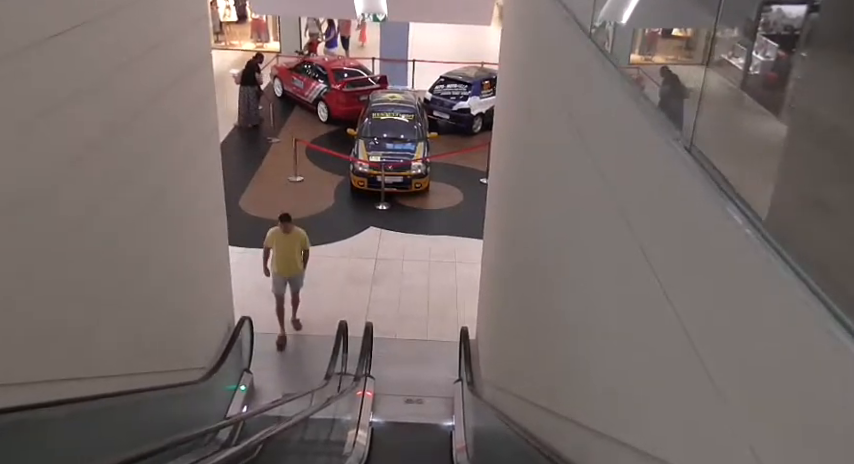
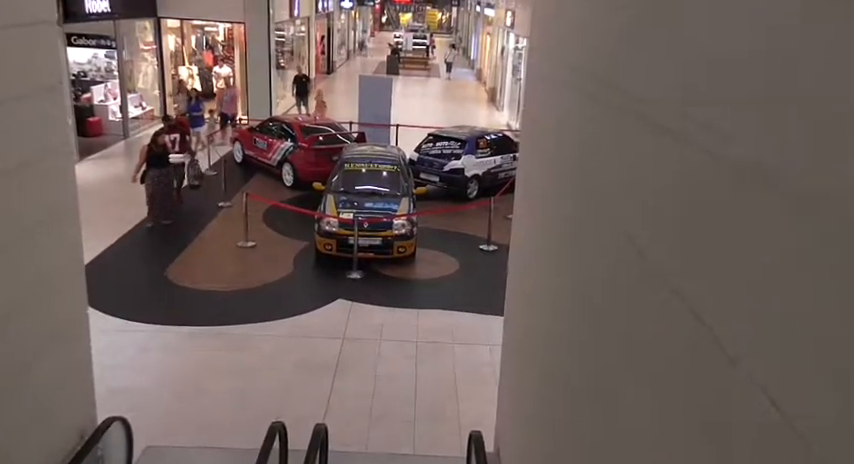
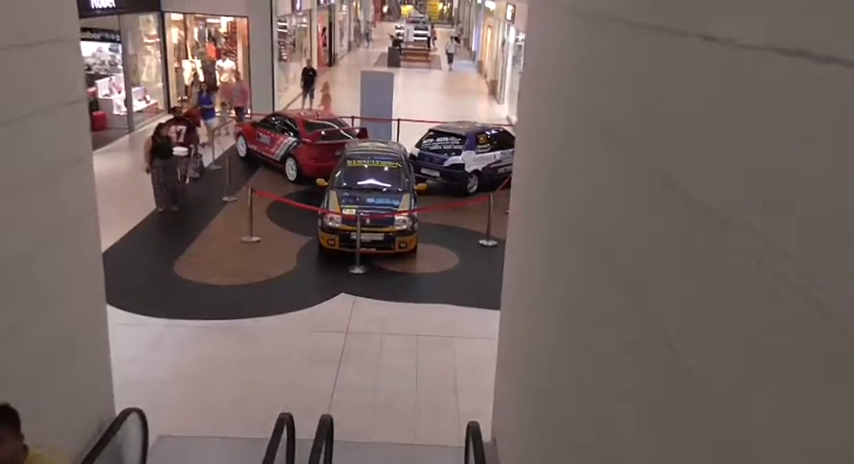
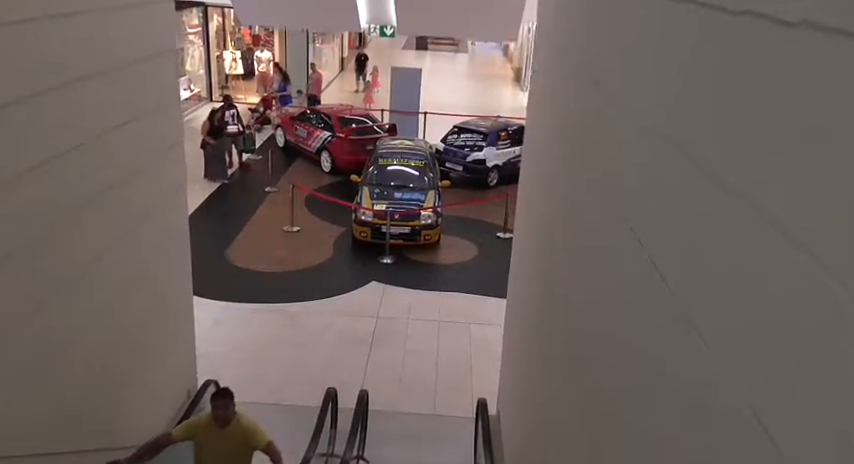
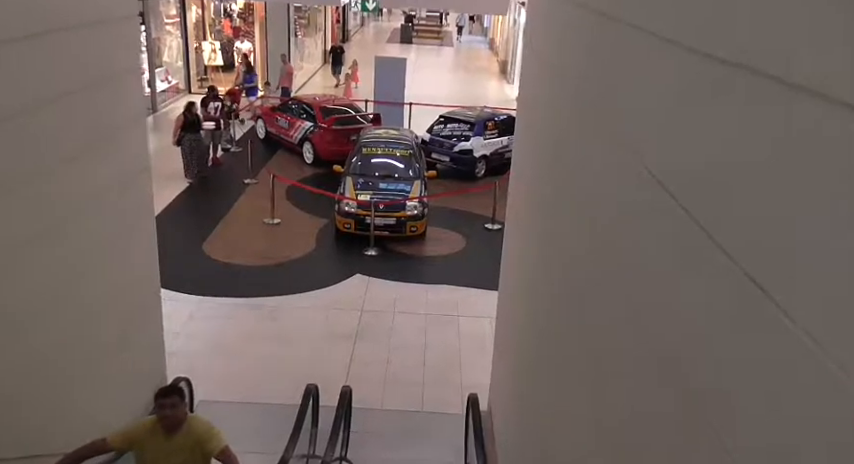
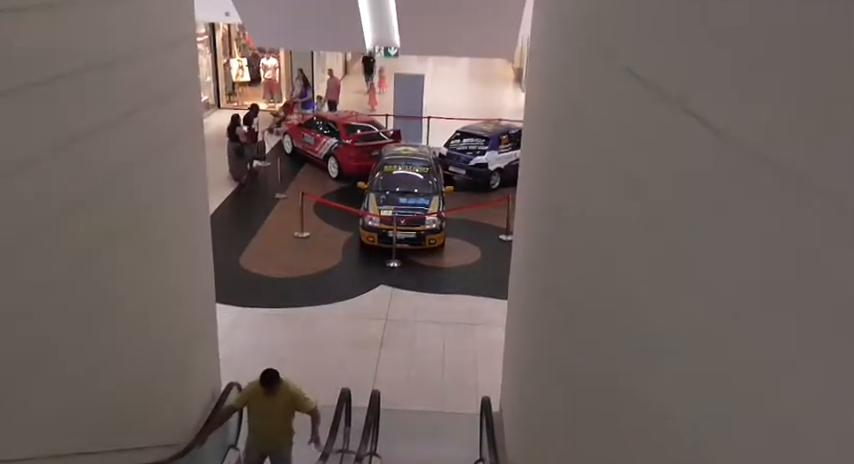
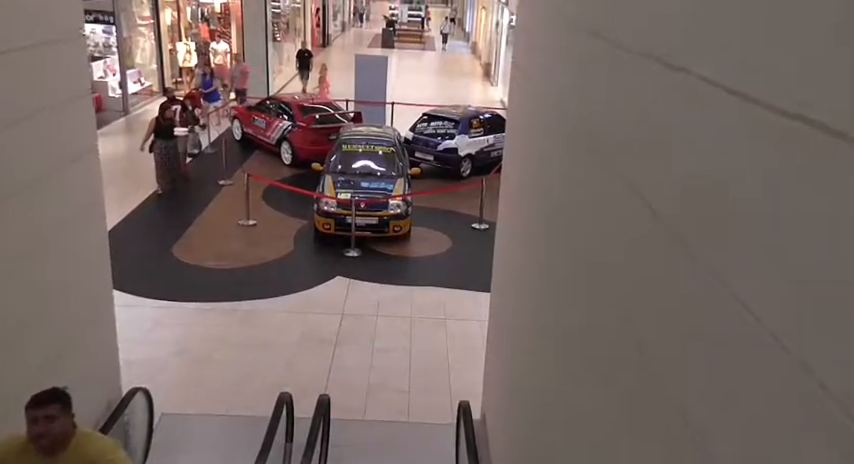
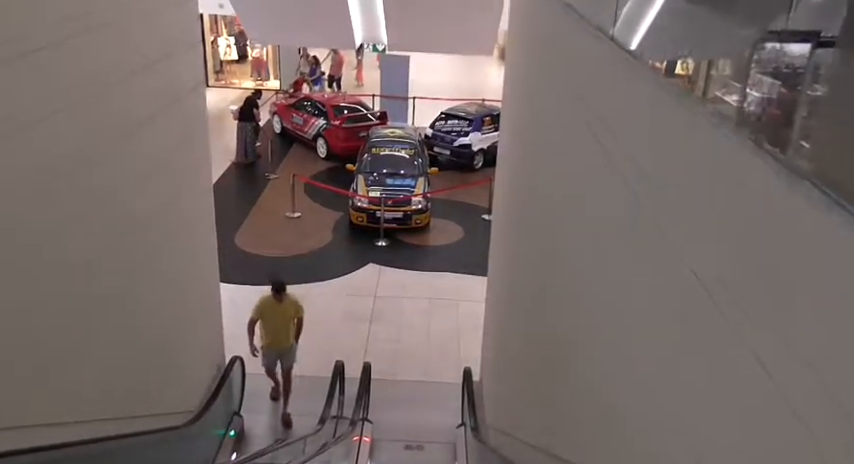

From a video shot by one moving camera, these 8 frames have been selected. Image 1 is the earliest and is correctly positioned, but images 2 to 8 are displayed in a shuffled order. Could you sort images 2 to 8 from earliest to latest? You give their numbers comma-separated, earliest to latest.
8, 6, 4, 5, 7, 3, 2
